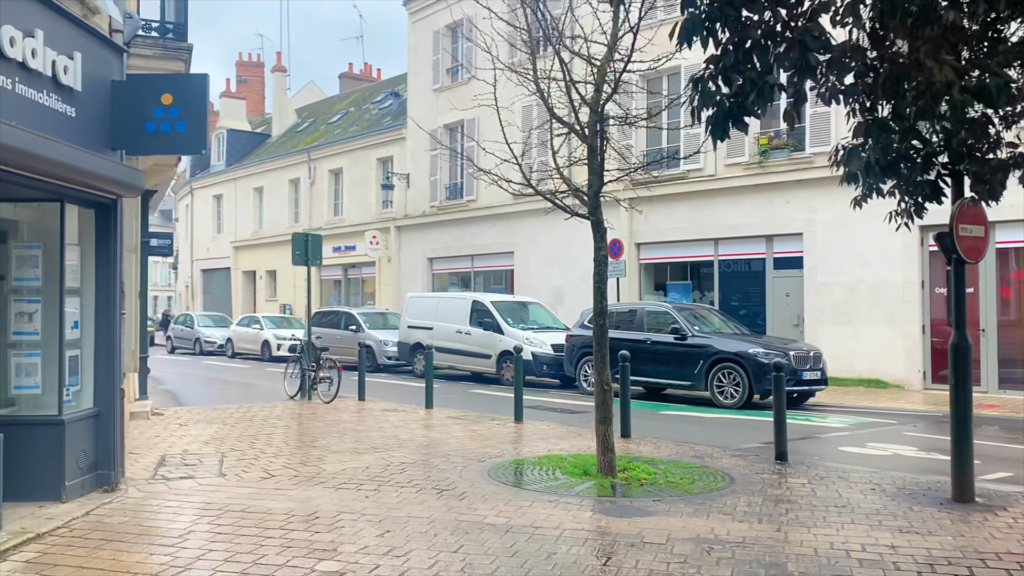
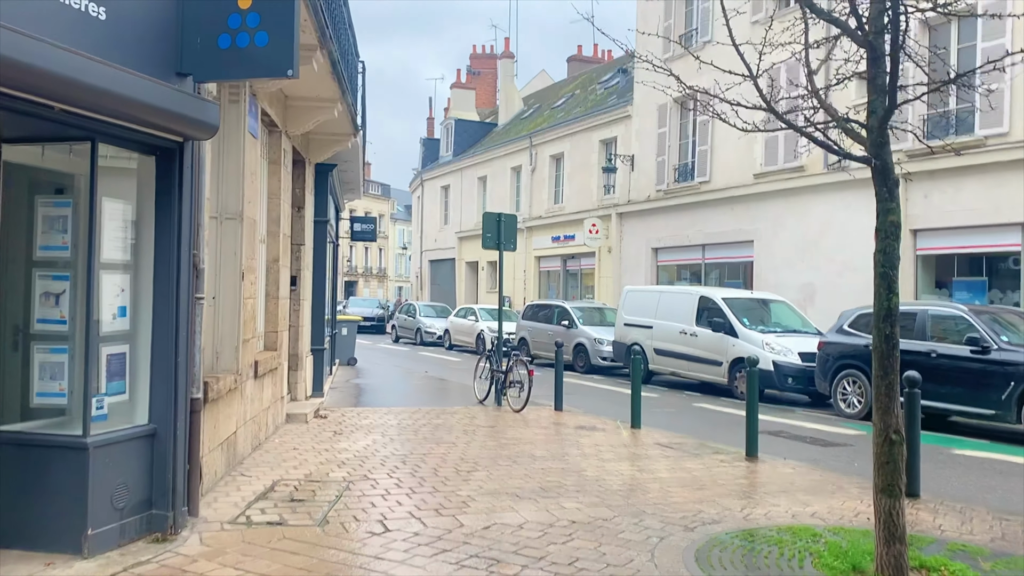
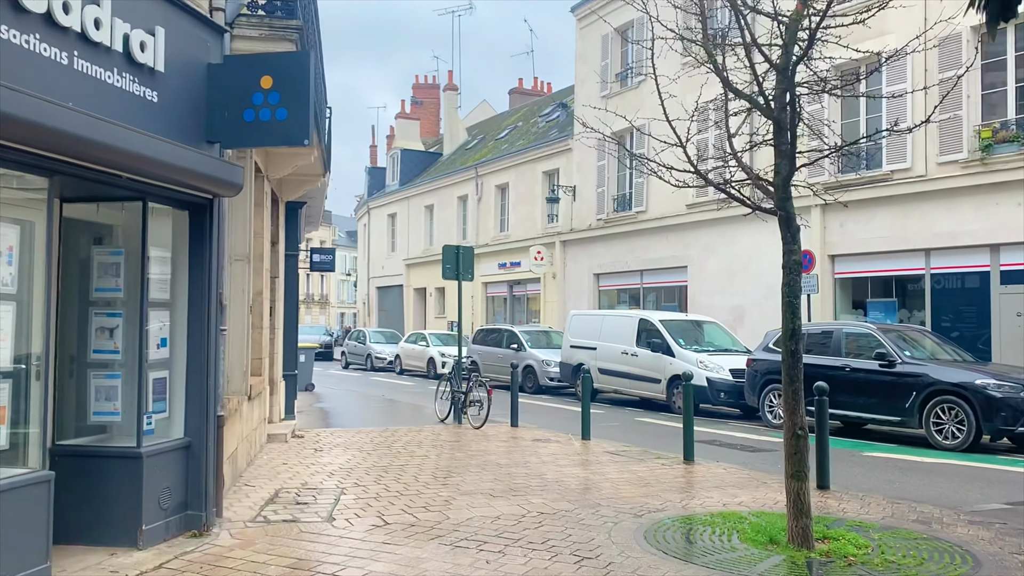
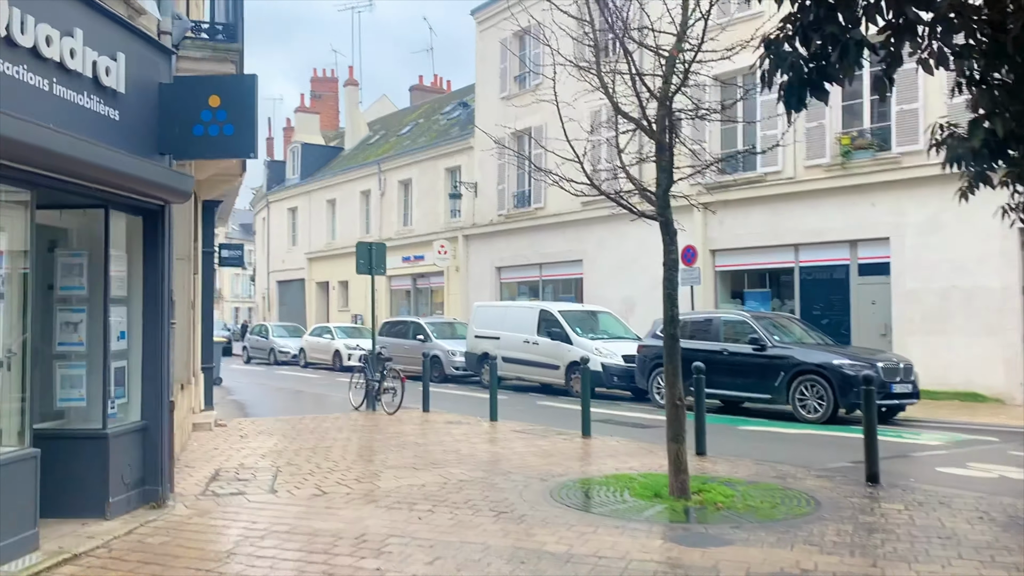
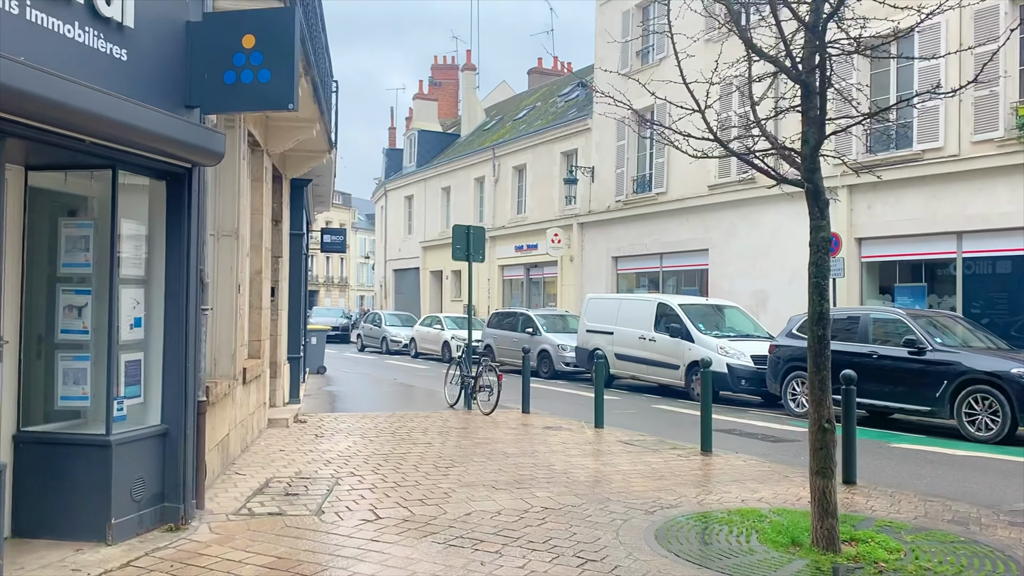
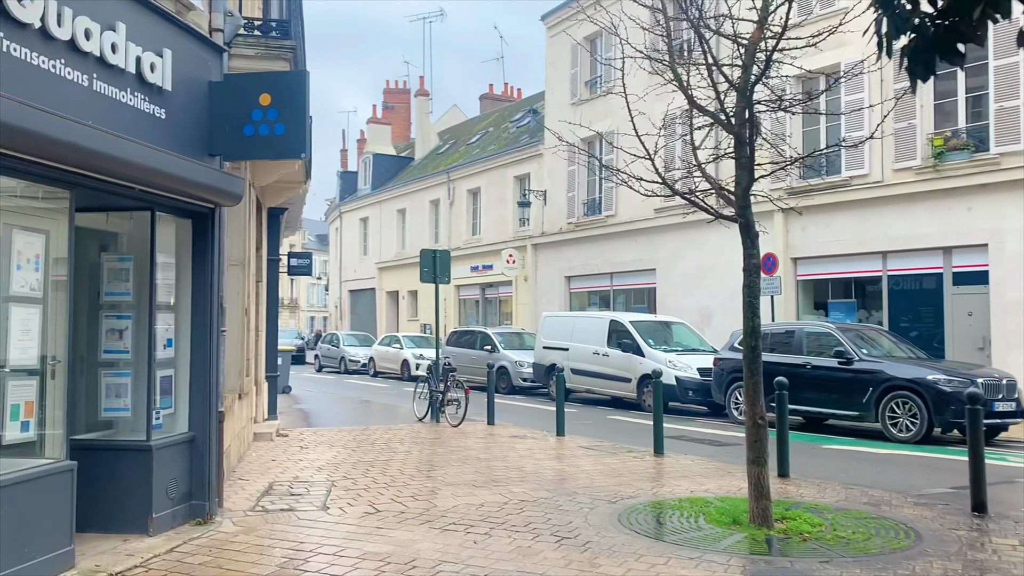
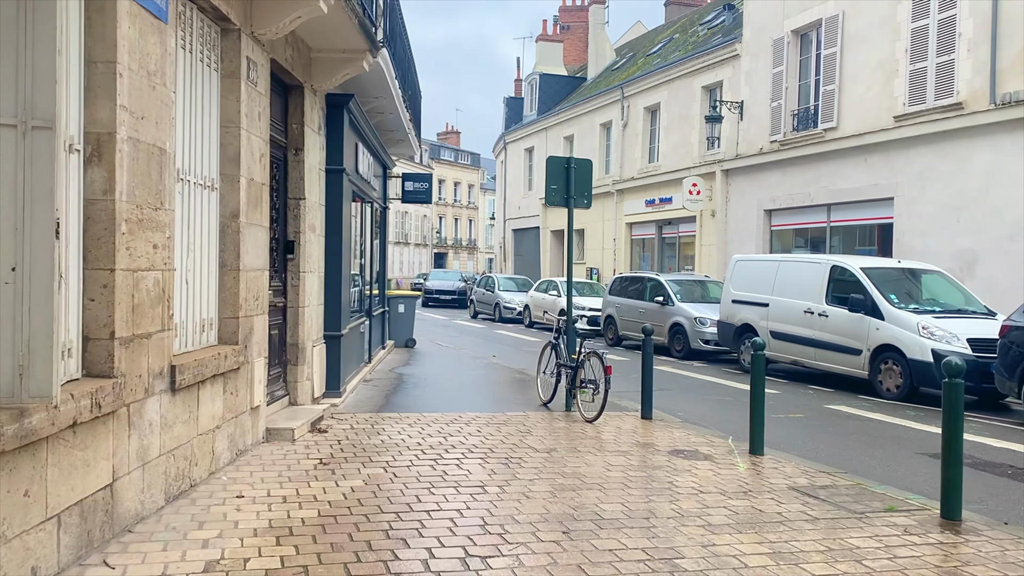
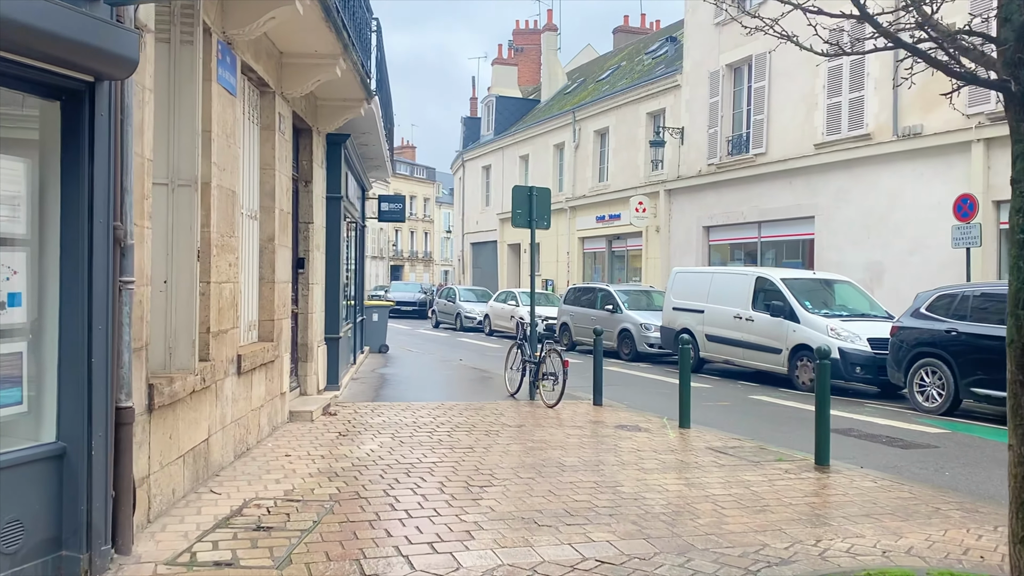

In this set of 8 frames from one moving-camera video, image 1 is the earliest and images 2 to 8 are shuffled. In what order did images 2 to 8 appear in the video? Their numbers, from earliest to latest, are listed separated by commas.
4, 6, 3, 5, 2, 8, 7
